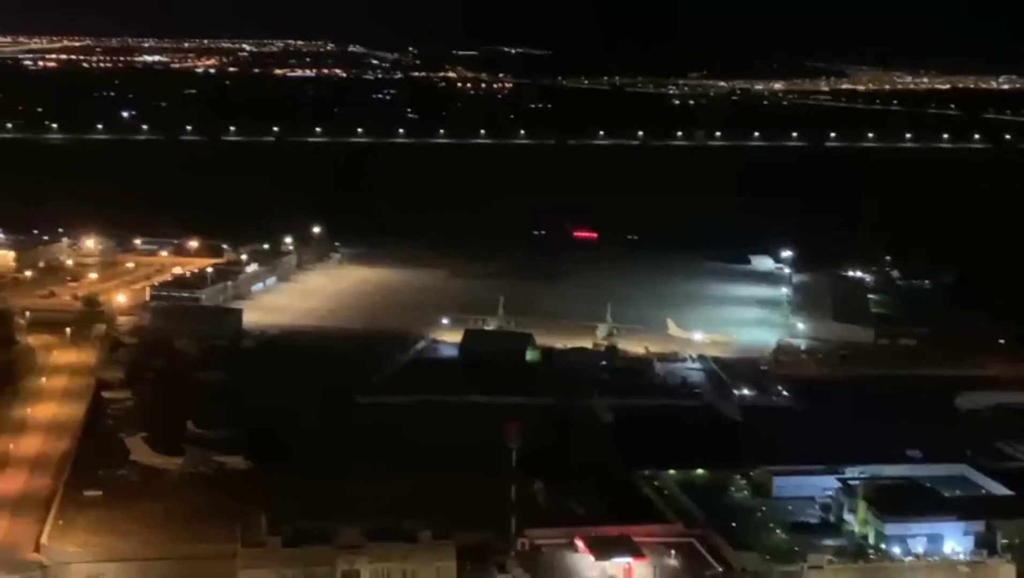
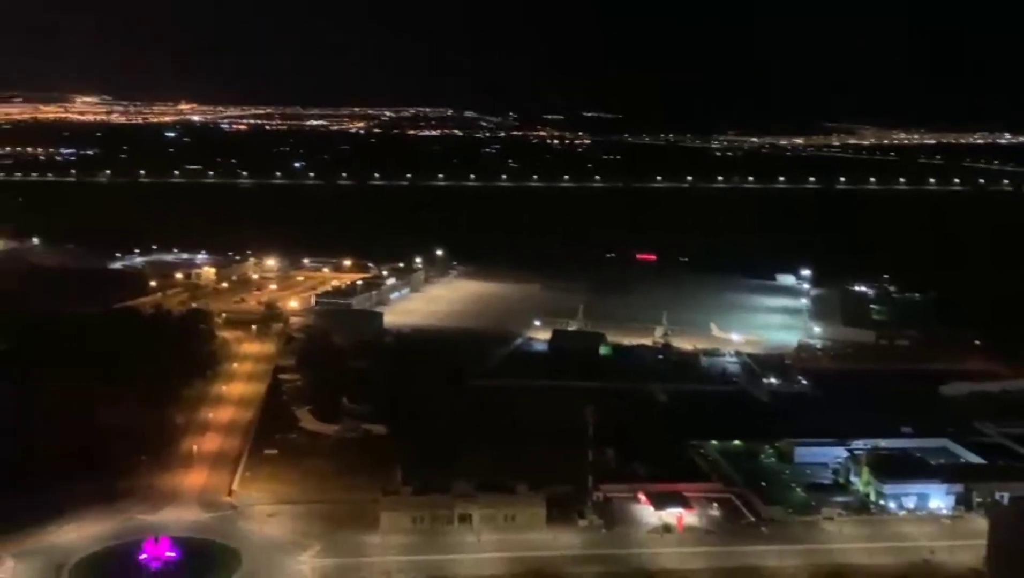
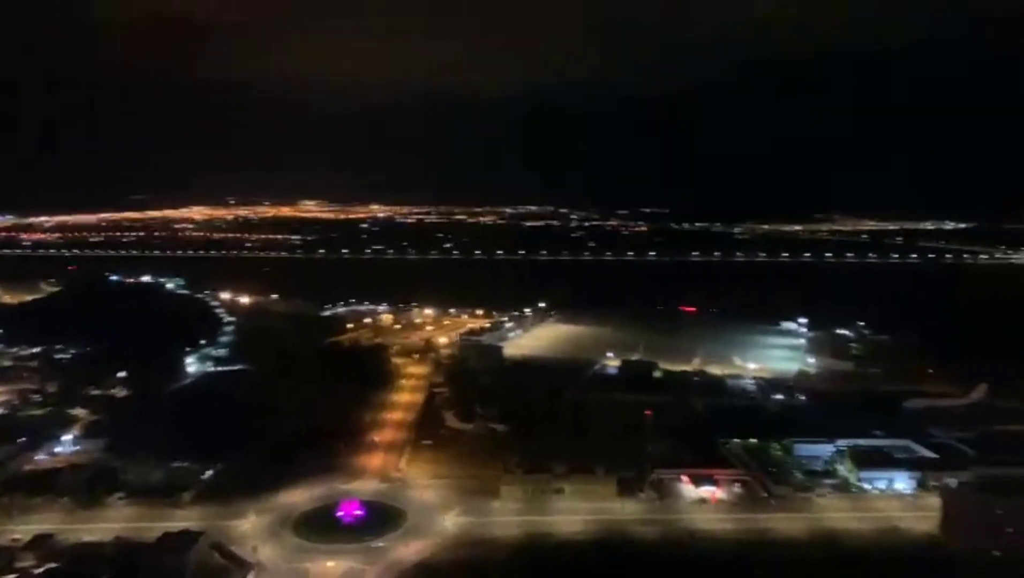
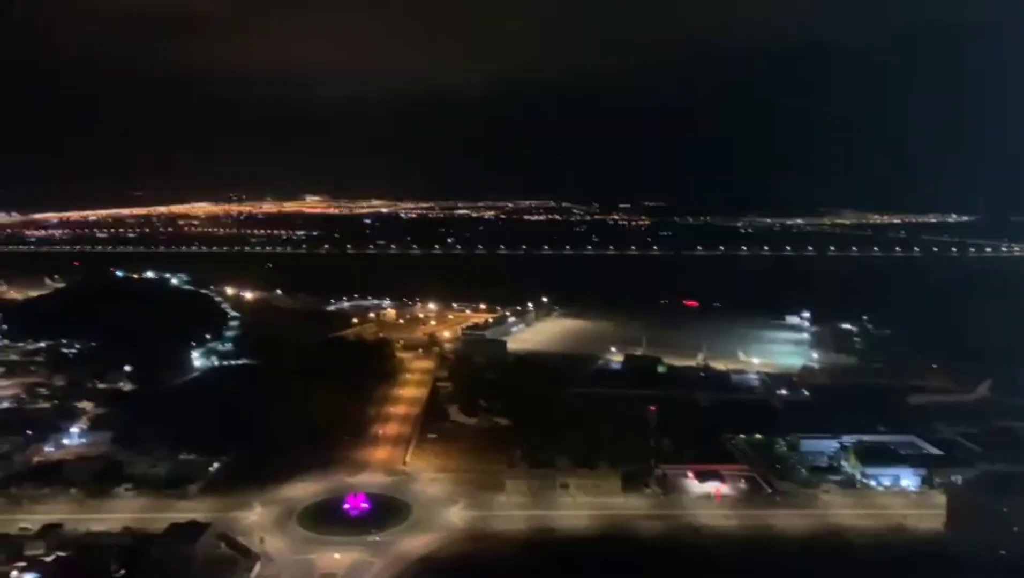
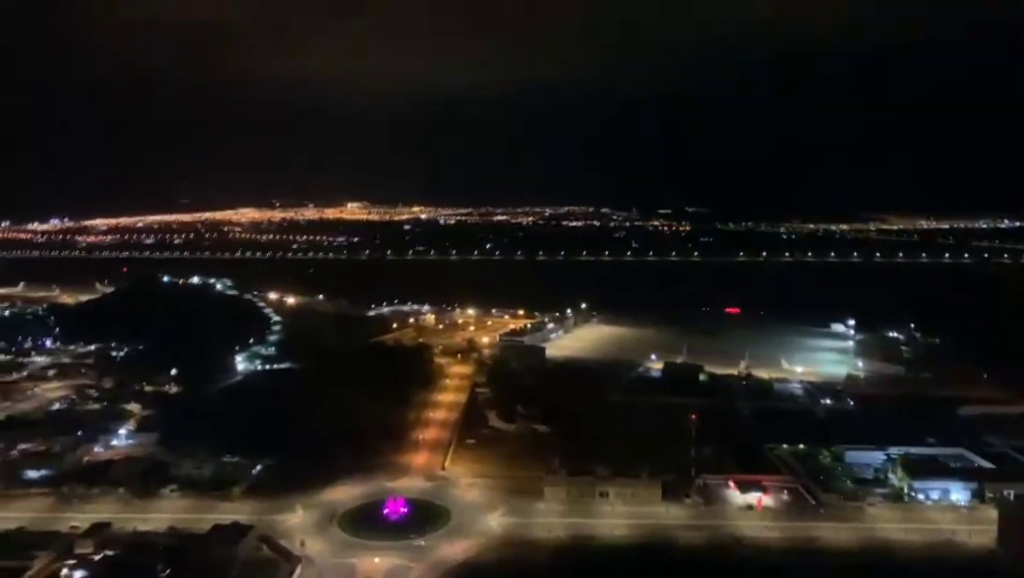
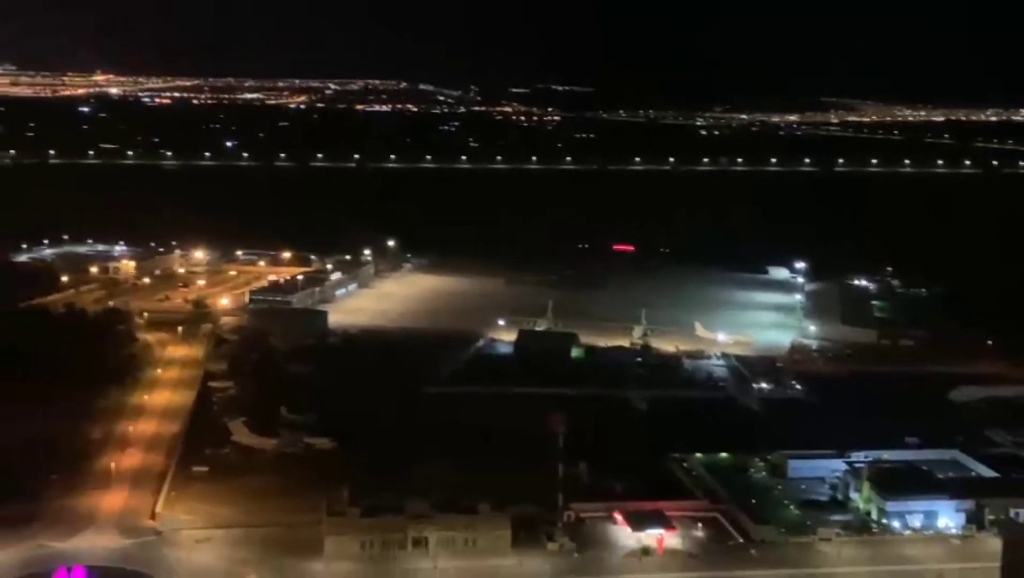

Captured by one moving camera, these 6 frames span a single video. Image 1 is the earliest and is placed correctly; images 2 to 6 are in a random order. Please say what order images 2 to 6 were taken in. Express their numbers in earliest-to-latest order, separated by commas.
6, 2, 4, 5, 3
